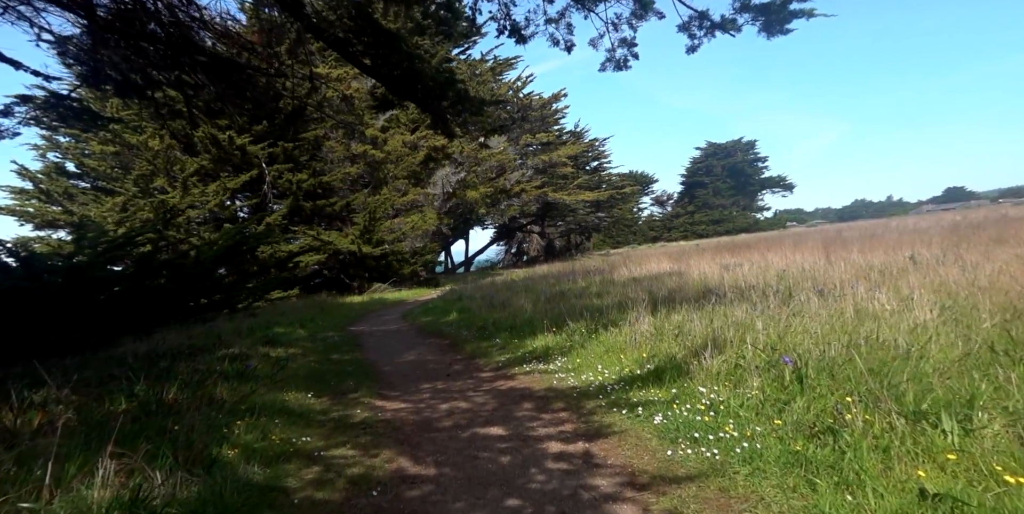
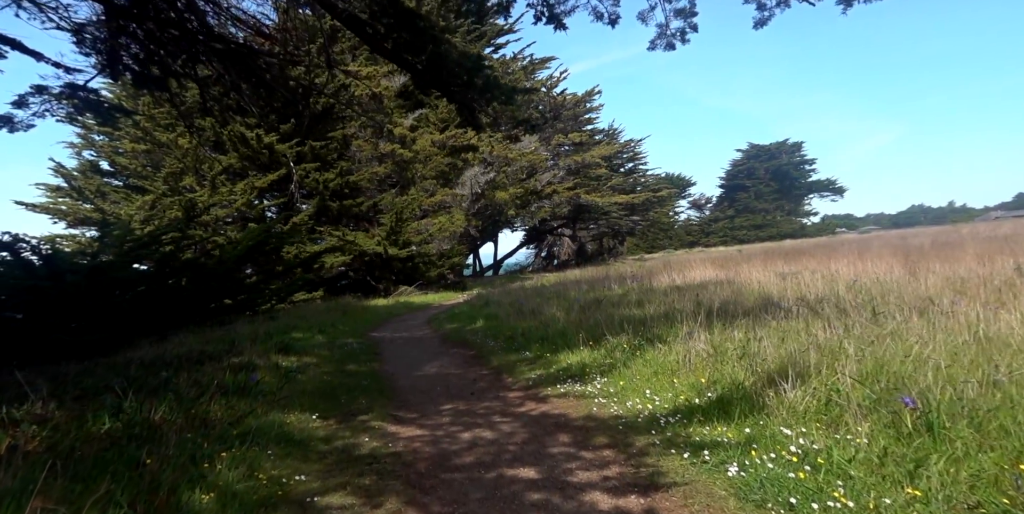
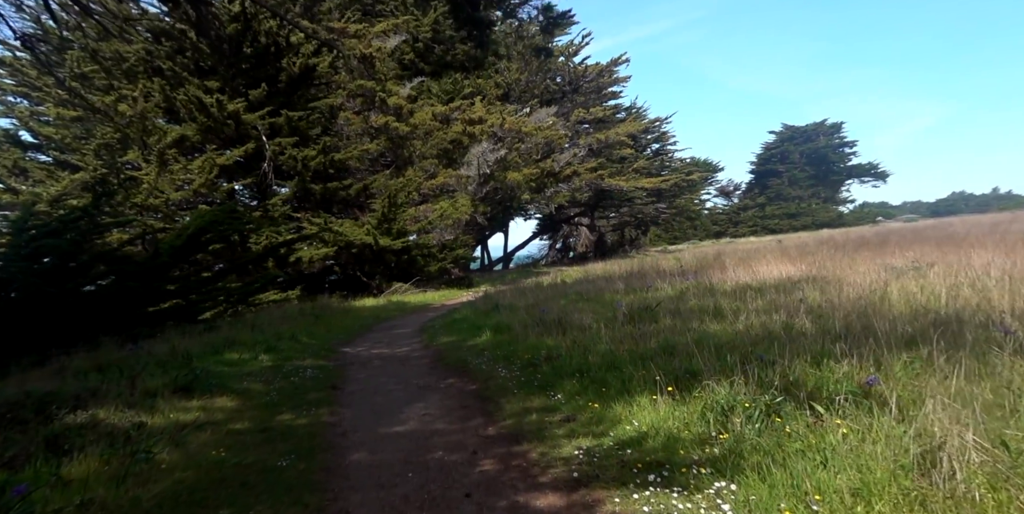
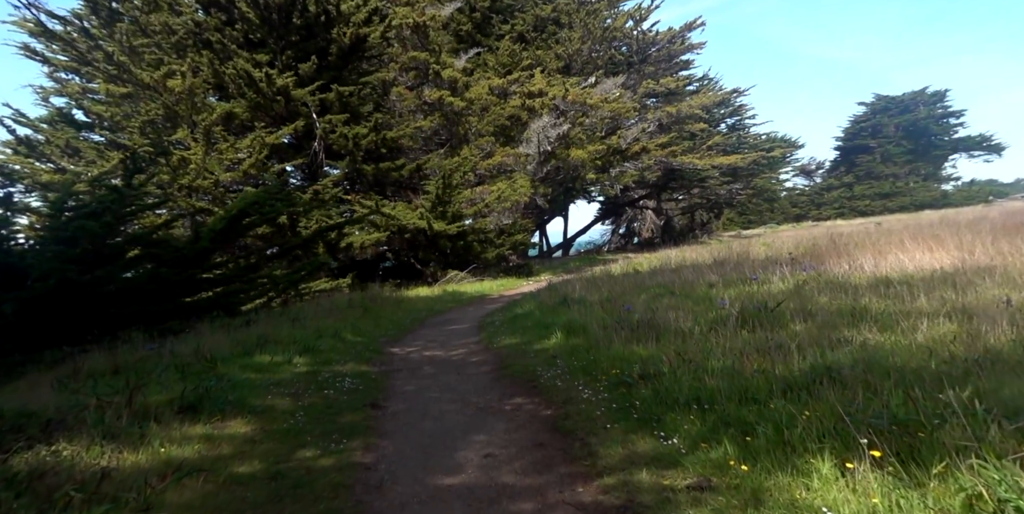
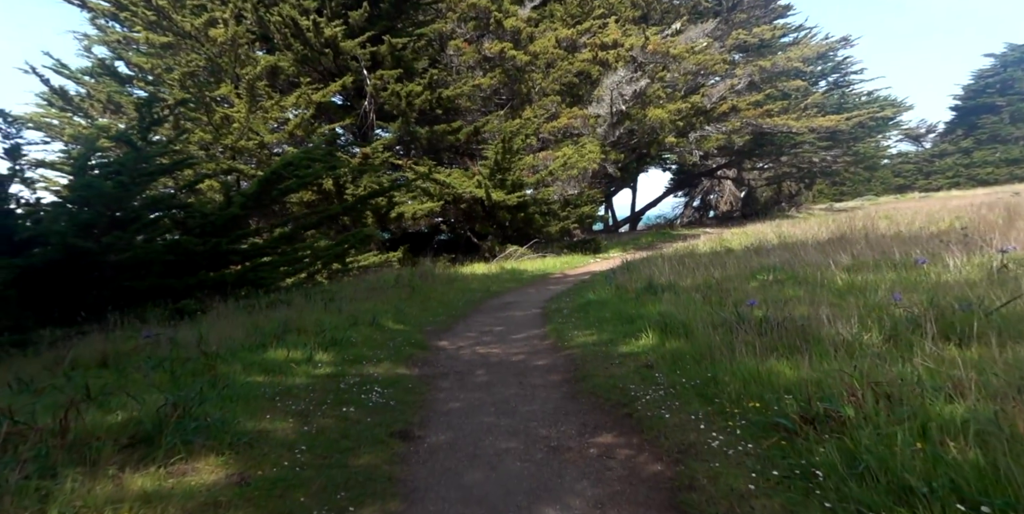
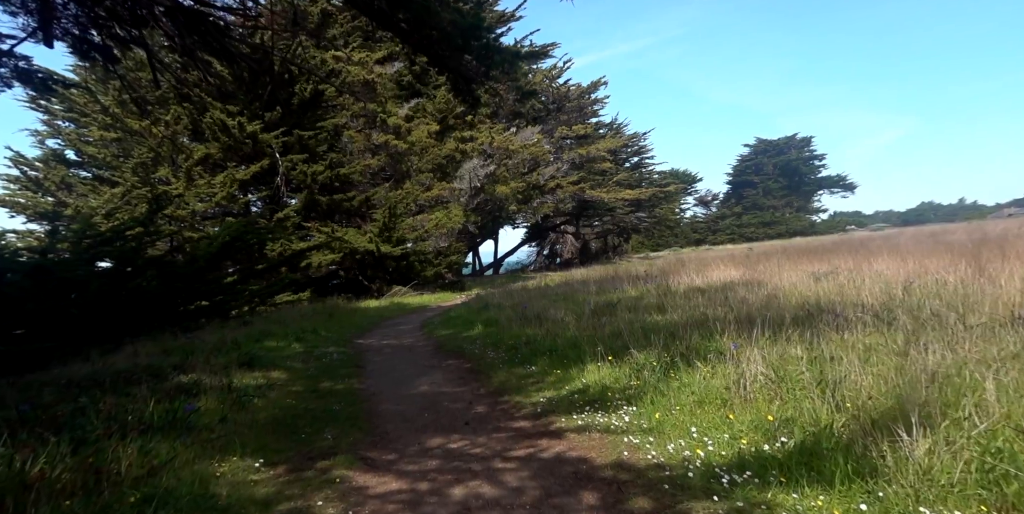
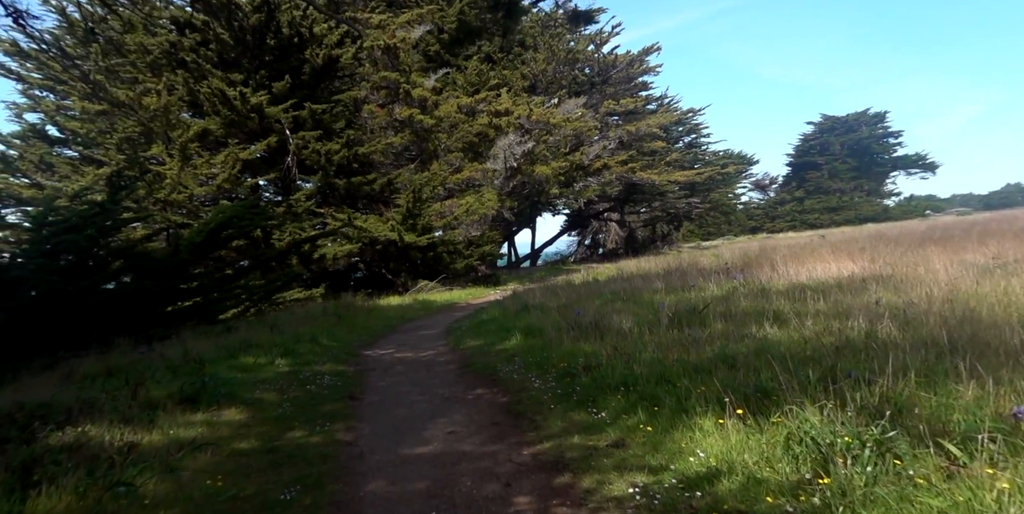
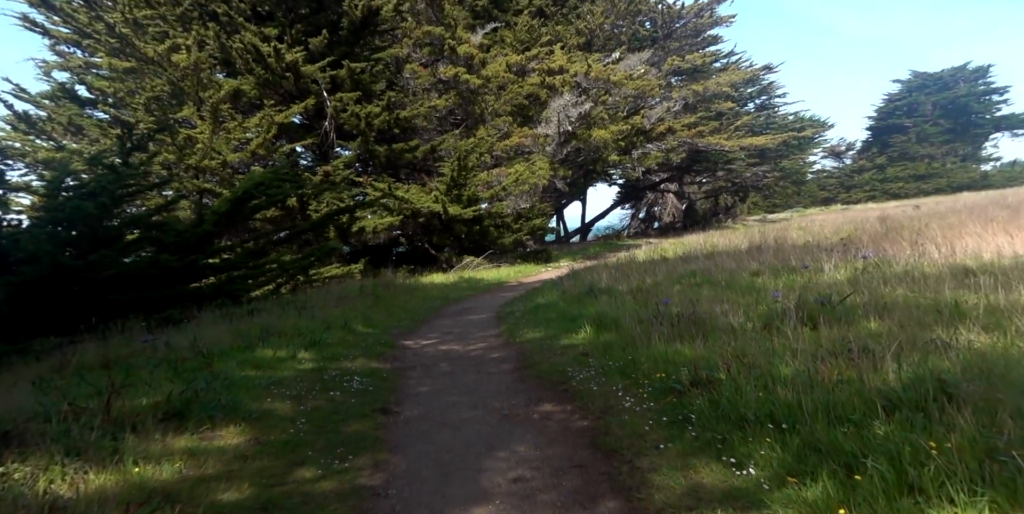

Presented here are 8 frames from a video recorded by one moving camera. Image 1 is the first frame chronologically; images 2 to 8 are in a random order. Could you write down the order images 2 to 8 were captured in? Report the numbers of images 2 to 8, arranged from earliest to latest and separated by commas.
2, 6, 3, 7, 4, 8, 5
